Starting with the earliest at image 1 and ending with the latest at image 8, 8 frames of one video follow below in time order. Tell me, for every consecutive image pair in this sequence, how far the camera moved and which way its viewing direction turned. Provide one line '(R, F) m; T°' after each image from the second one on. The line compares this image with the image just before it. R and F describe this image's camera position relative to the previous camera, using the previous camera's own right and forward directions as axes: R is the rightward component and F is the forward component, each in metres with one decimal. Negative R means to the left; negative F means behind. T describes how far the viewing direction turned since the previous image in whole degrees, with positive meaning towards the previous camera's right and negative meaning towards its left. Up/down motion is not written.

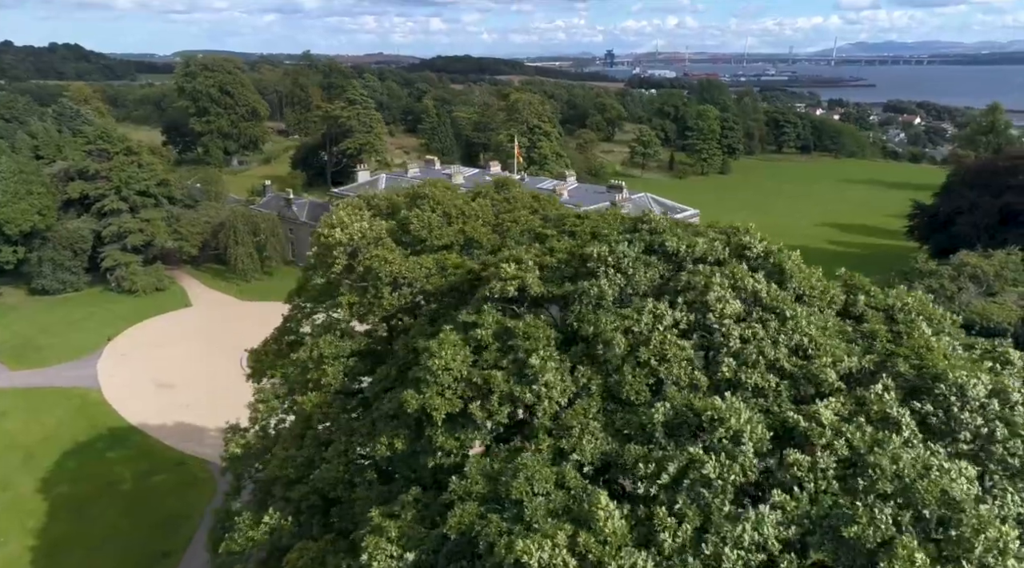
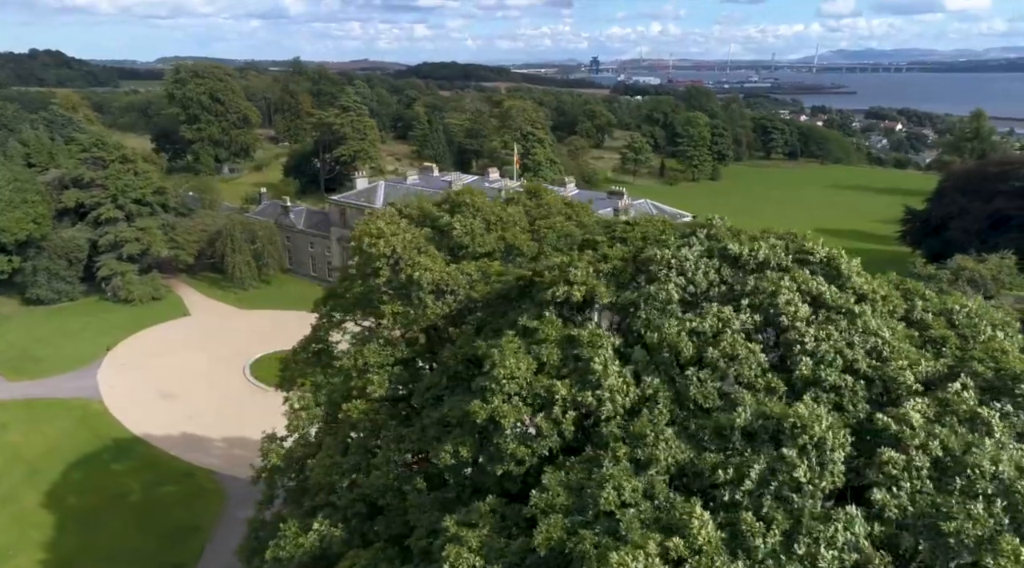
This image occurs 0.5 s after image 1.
(-1.2, -0.1) m; +1°
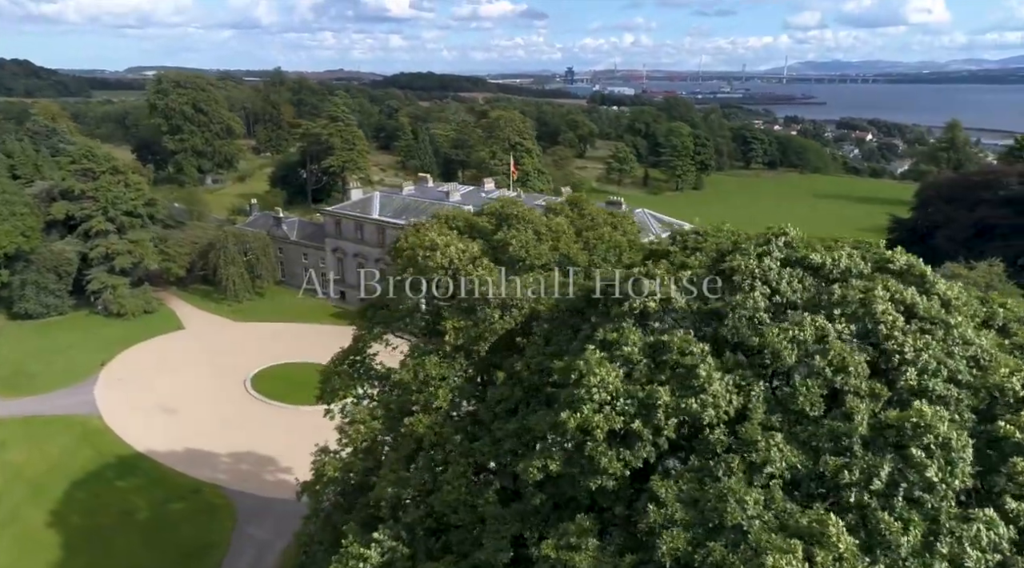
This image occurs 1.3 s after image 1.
(-1.8, -0.1) m; +2°
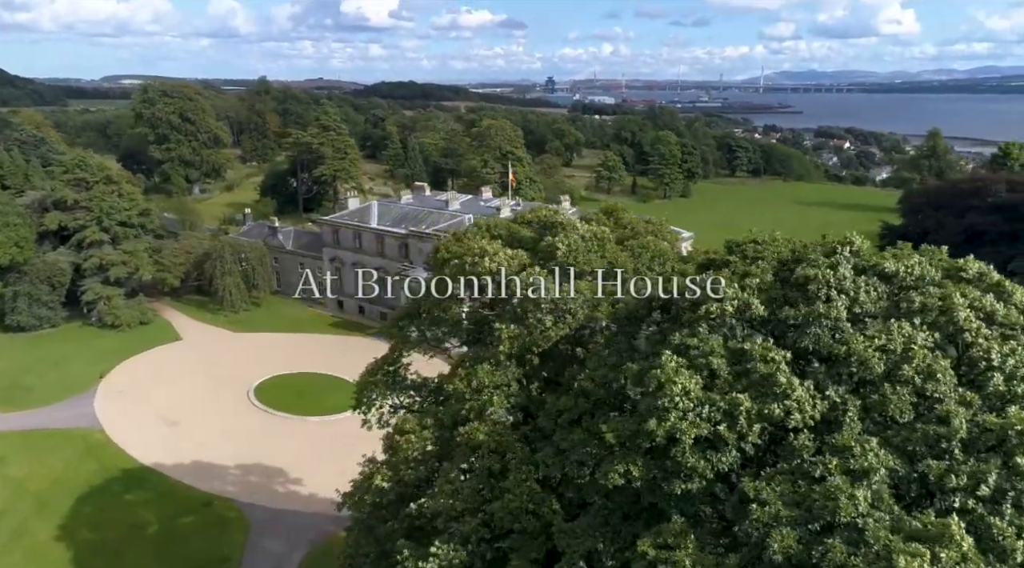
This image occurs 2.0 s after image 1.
(-1.6, -0.1) m; +2°
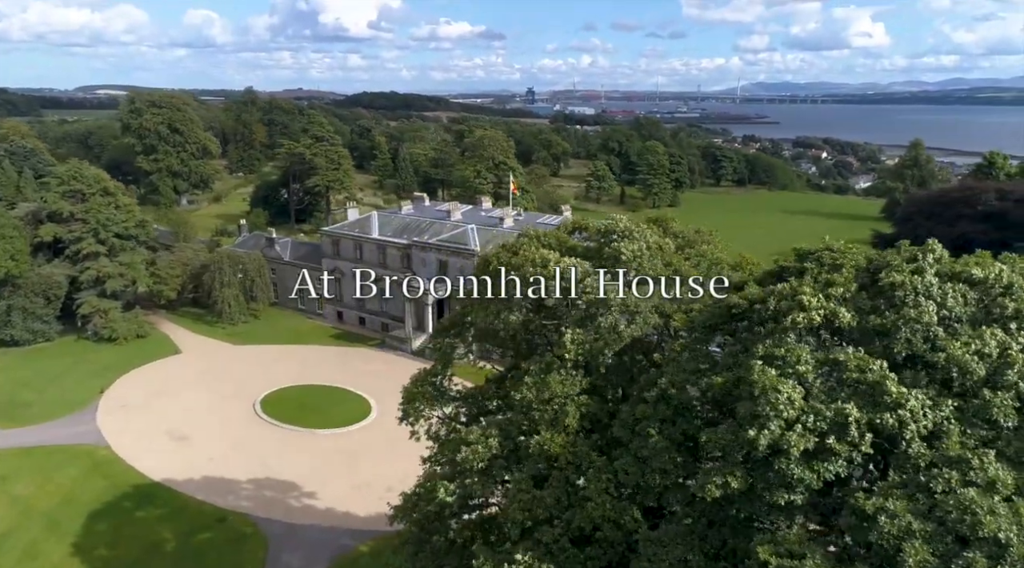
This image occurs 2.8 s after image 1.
(-1.8, 0.0) m; +2°
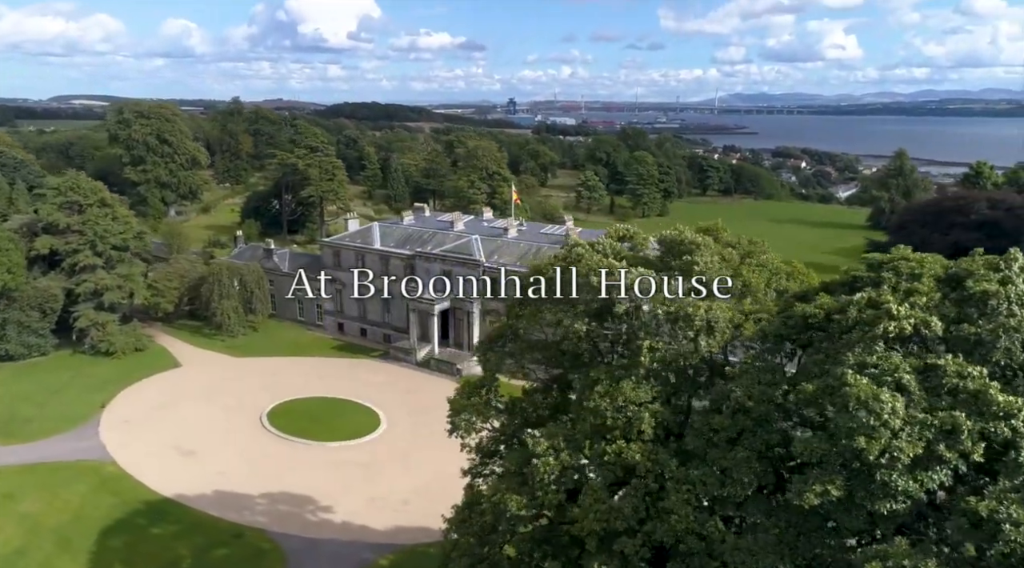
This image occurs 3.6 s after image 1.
(-1.8, +0.1) m; +2°
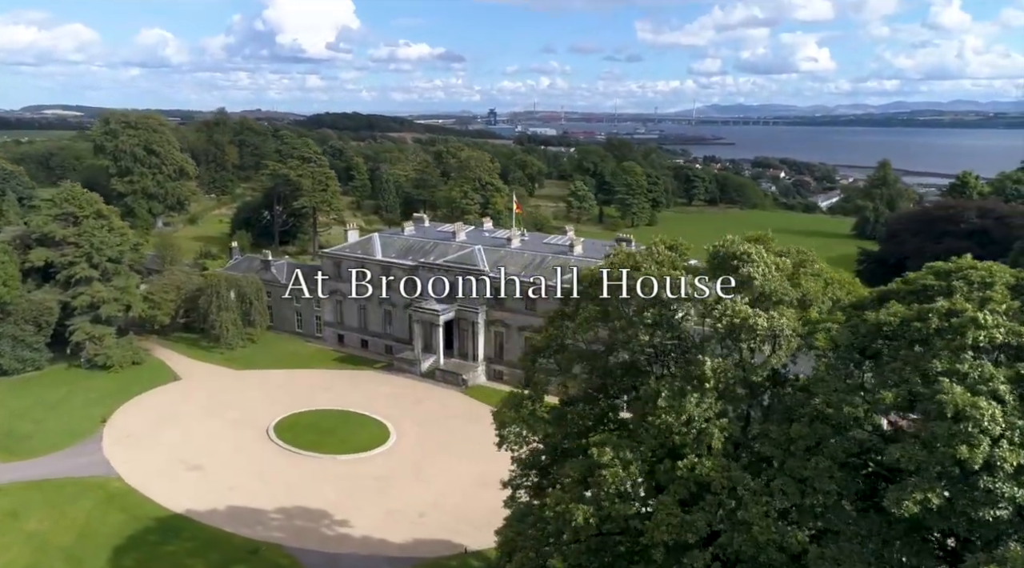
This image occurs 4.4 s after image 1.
(-1.8, 0.0) m; +2°
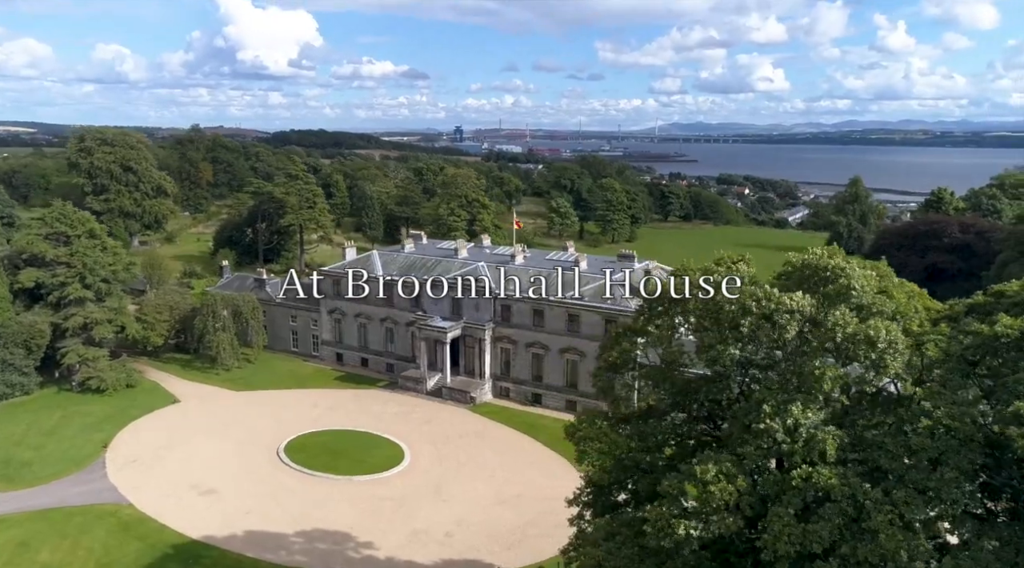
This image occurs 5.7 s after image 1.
(-3.0, 0.0) m; +3°
